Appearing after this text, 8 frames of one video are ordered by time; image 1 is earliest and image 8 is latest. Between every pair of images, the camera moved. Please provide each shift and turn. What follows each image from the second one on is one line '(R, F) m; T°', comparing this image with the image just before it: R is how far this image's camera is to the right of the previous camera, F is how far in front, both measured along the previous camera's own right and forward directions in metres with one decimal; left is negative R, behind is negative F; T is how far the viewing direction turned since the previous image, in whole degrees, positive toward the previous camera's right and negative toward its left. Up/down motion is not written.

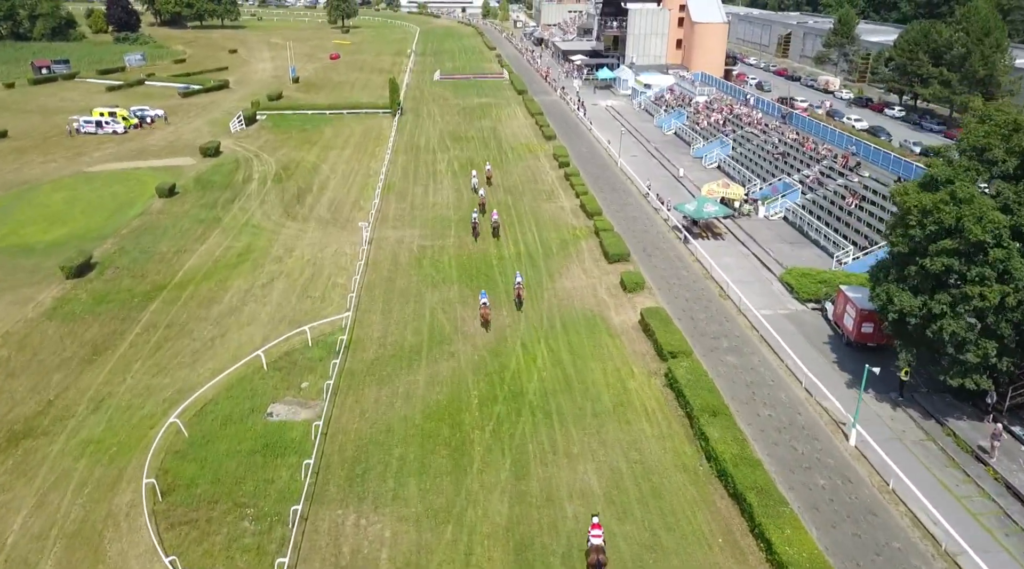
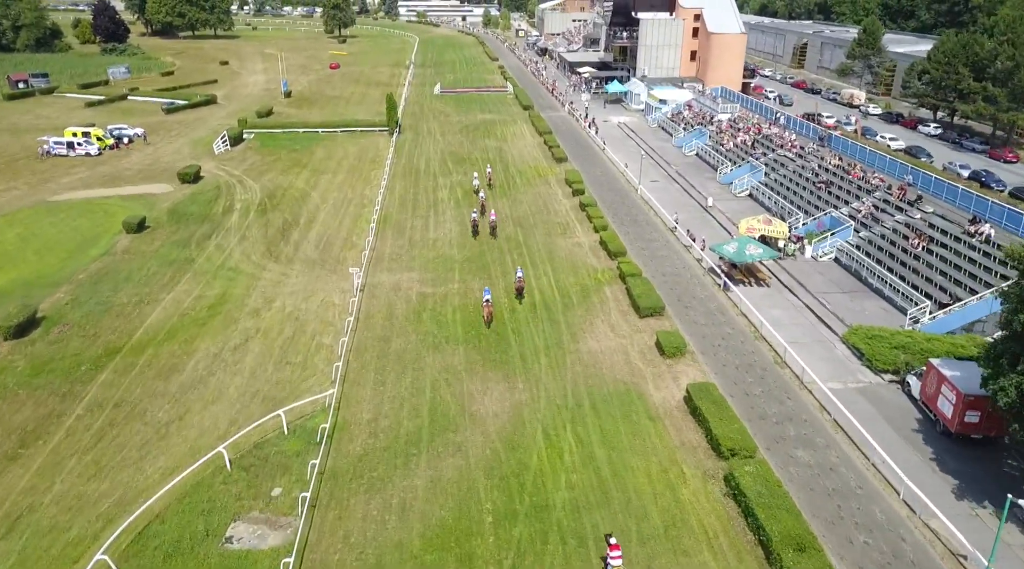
(-0.6, +4.9) m; 0°
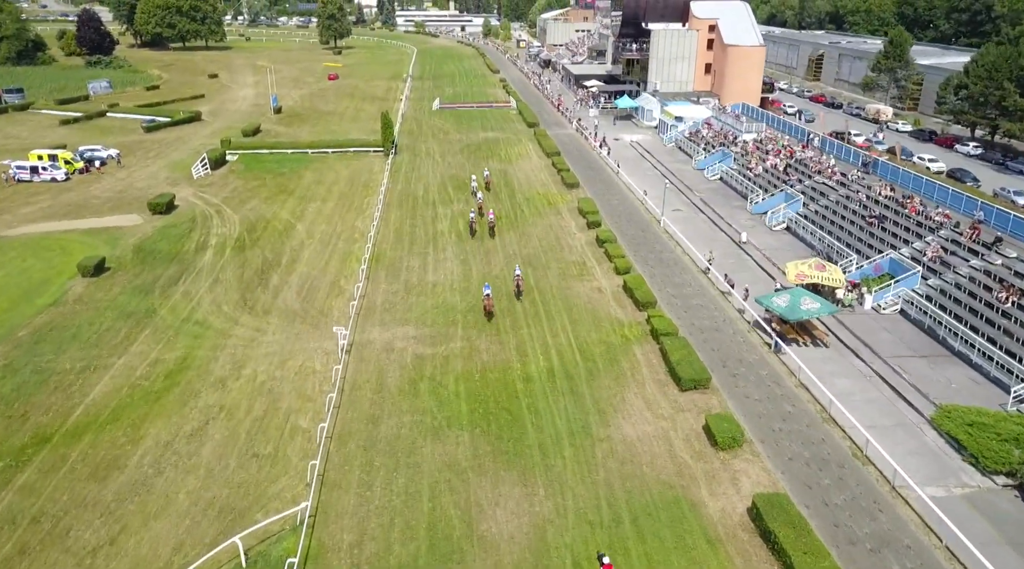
(-0.5, +4.9) m; 0°
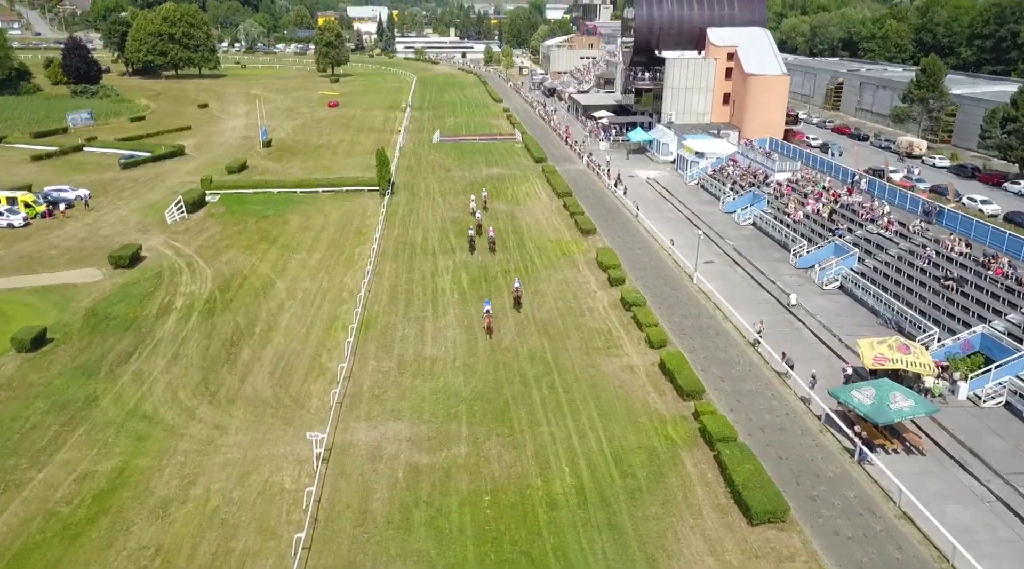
(-0.5, +5.4) m; 0°
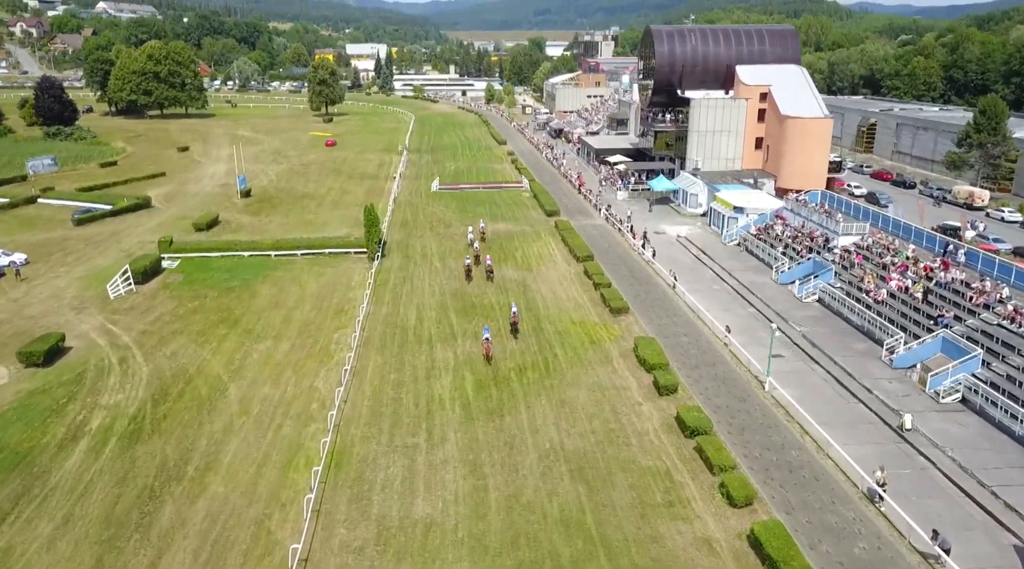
(-0.7, +8.1) m; 0°
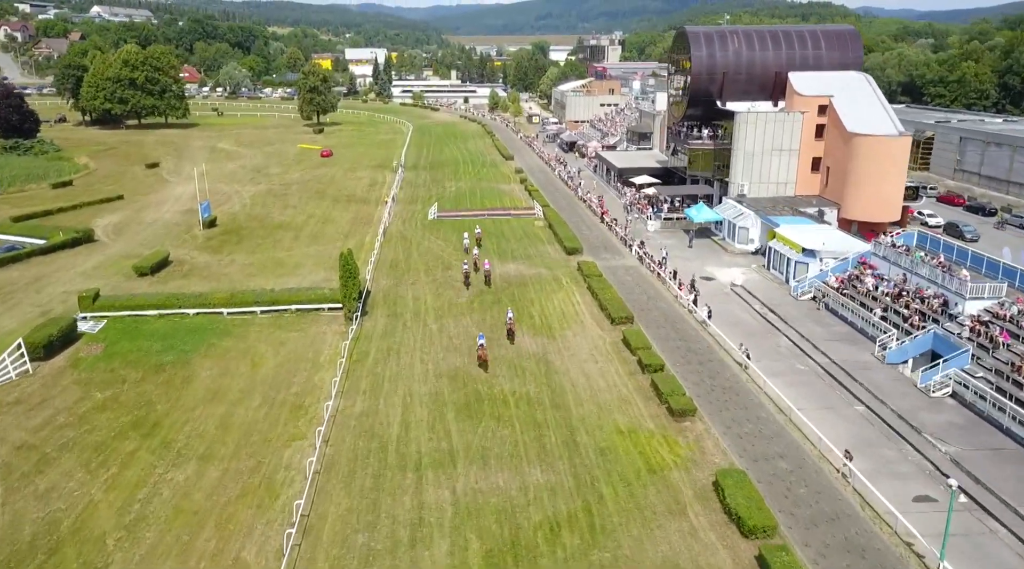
(-0.7, +10.0) m; 0°
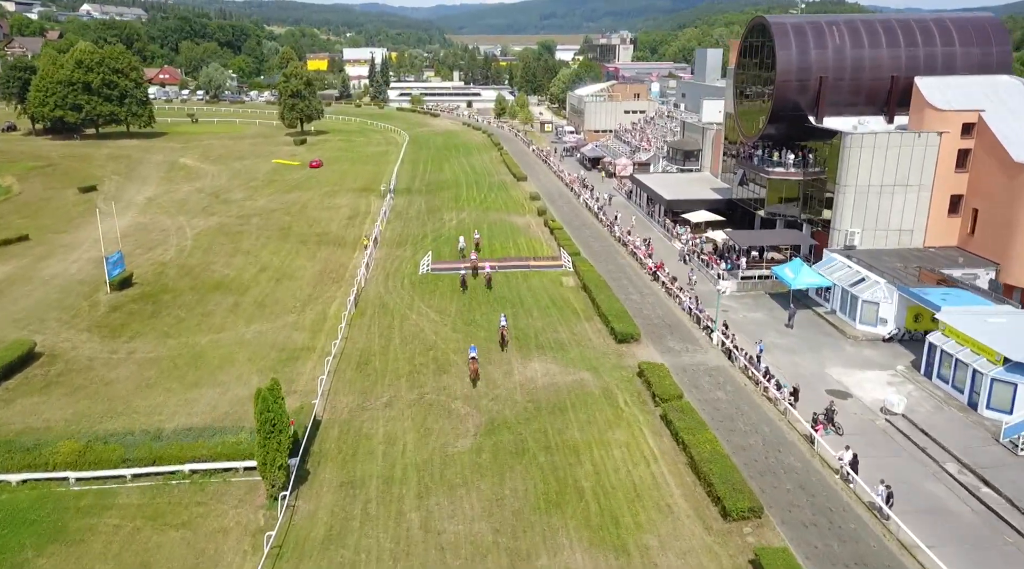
(-1.0, +15.0) m; 0°
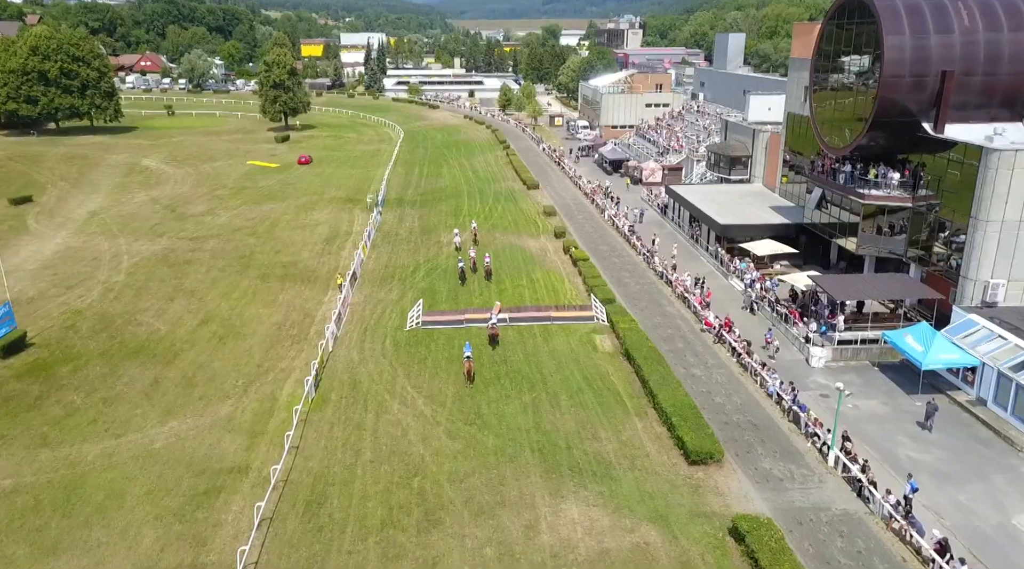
(-0.6, +10.5) m; 0°
